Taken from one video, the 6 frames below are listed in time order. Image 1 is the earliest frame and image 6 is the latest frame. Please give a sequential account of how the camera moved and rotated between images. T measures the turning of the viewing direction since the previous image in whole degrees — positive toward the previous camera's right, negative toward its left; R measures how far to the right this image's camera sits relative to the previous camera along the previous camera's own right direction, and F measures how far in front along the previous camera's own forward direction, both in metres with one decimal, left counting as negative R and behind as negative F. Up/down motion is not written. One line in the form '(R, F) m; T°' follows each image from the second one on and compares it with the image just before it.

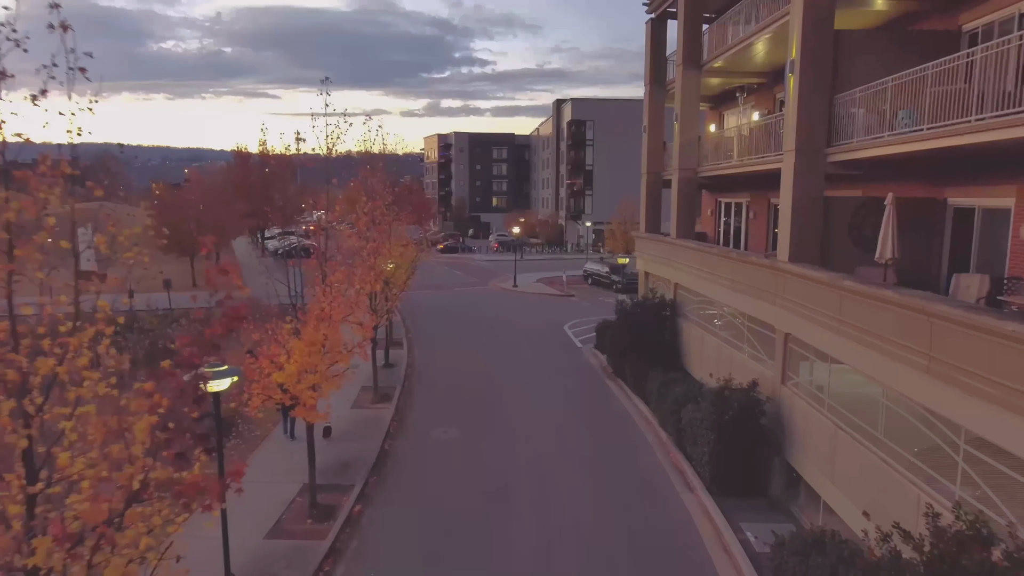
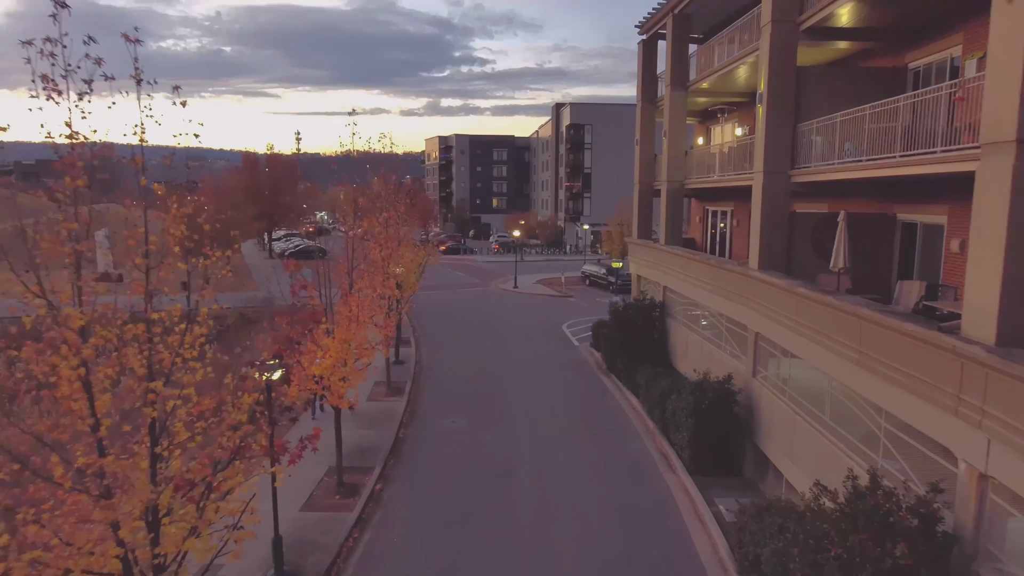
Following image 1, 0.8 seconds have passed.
(-0.1, -1.5) m; 0°
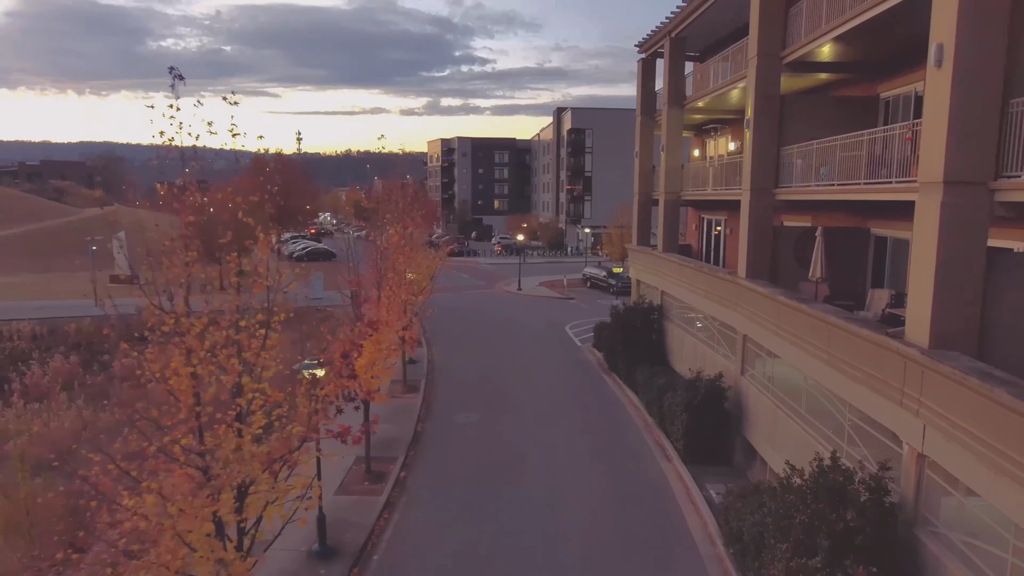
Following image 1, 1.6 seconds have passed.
(-0.3, -1.3) m; 0°
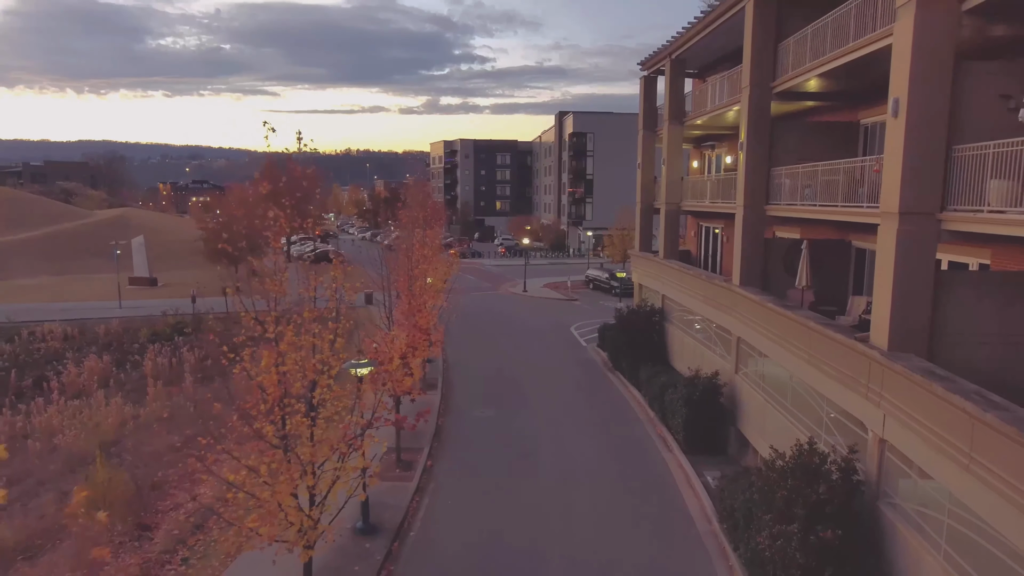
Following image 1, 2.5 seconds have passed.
(-0.5, -1.4) m; 0°
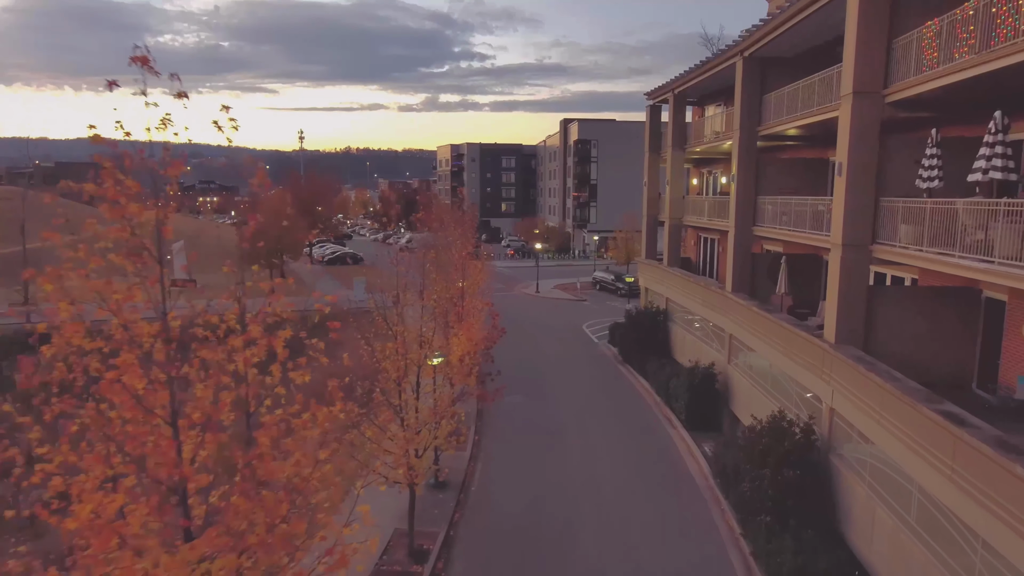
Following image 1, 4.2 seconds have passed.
(-1.1, -3.3) m; 0°
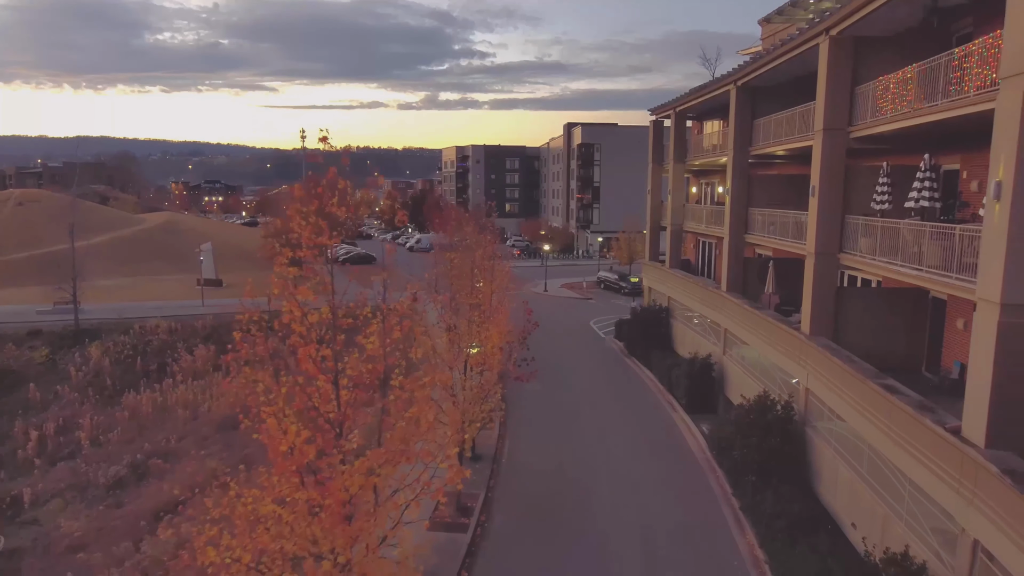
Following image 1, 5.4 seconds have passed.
(-0.8, -2.5) m; 0°
